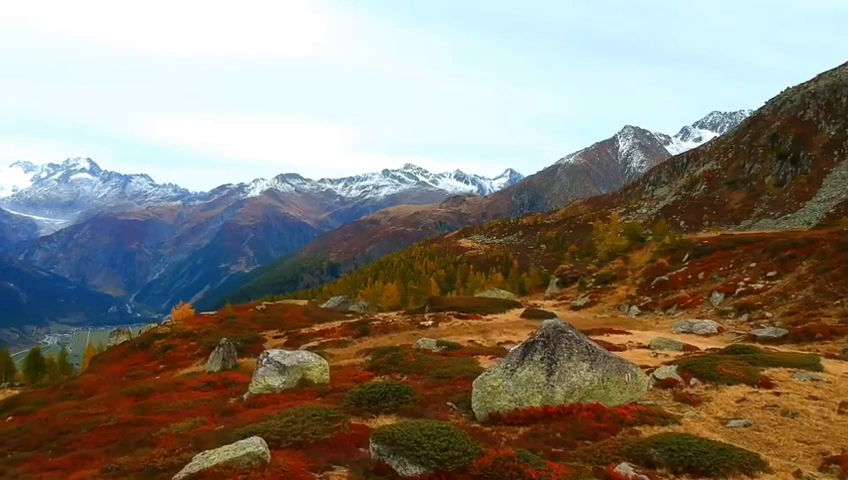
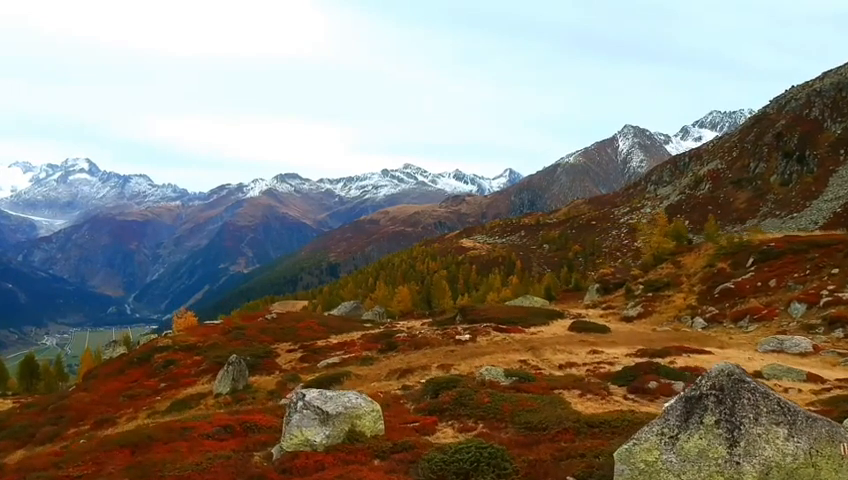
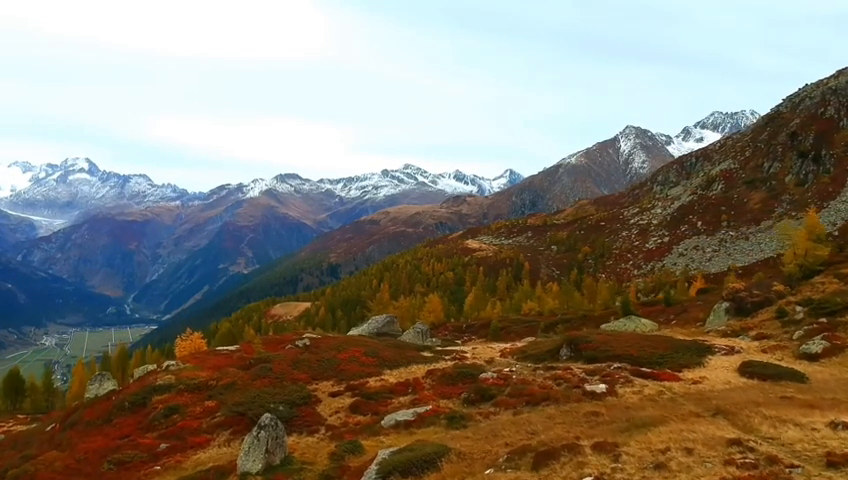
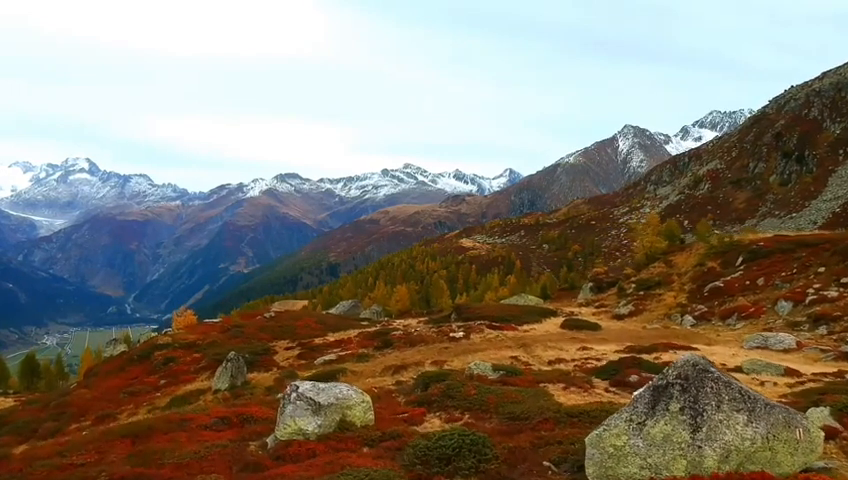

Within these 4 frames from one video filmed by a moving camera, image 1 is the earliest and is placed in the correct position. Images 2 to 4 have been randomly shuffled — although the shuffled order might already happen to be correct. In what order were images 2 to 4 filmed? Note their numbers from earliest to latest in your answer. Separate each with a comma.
4, 2, 3
